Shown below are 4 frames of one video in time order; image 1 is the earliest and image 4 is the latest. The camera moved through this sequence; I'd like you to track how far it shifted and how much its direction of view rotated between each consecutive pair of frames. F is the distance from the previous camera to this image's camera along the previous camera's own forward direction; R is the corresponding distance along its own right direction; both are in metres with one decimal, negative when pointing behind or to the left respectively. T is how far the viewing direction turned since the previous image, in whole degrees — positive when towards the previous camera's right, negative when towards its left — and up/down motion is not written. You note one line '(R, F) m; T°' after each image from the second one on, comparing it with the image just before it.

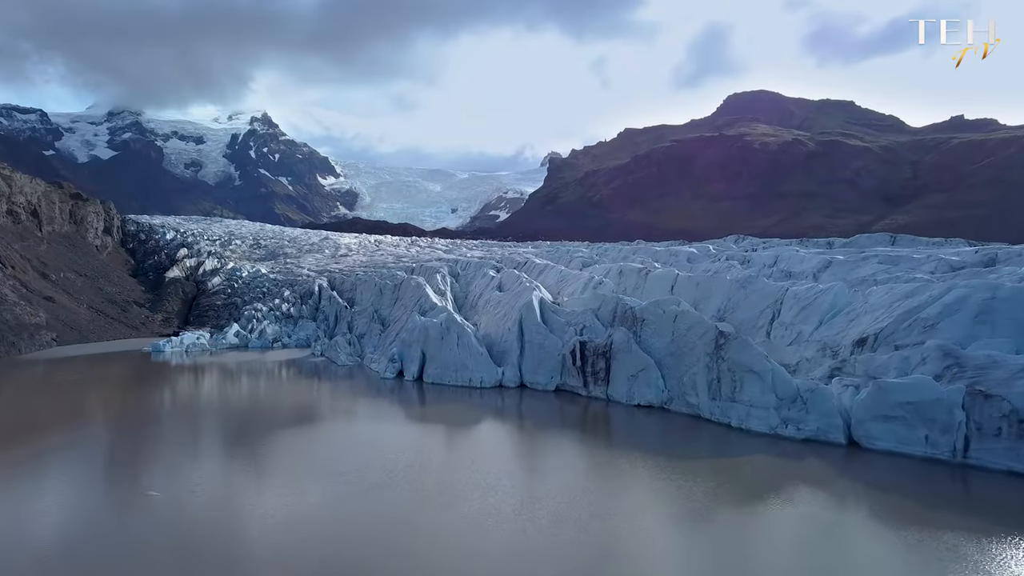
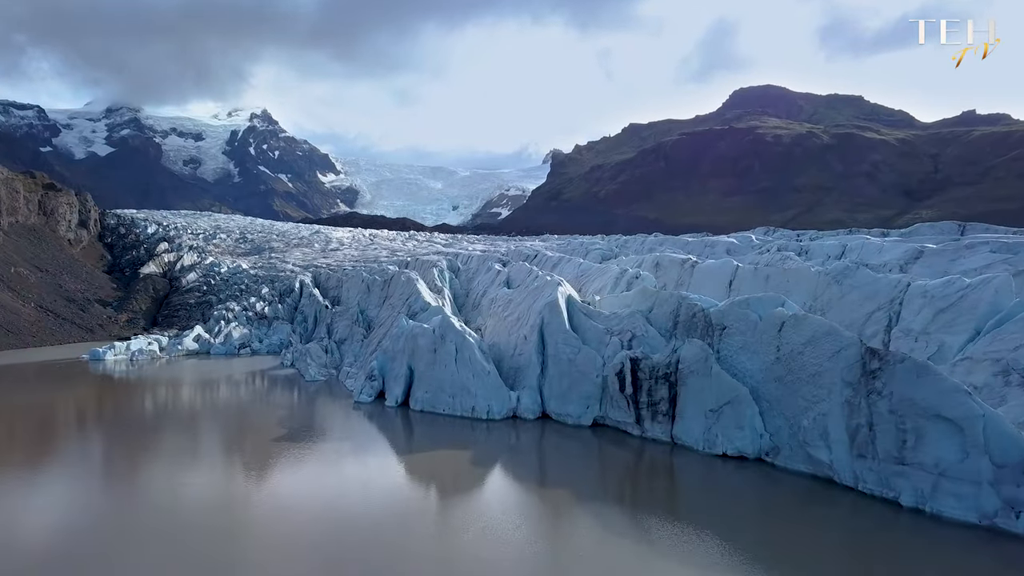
(-0.3, +4.7) m; 0°
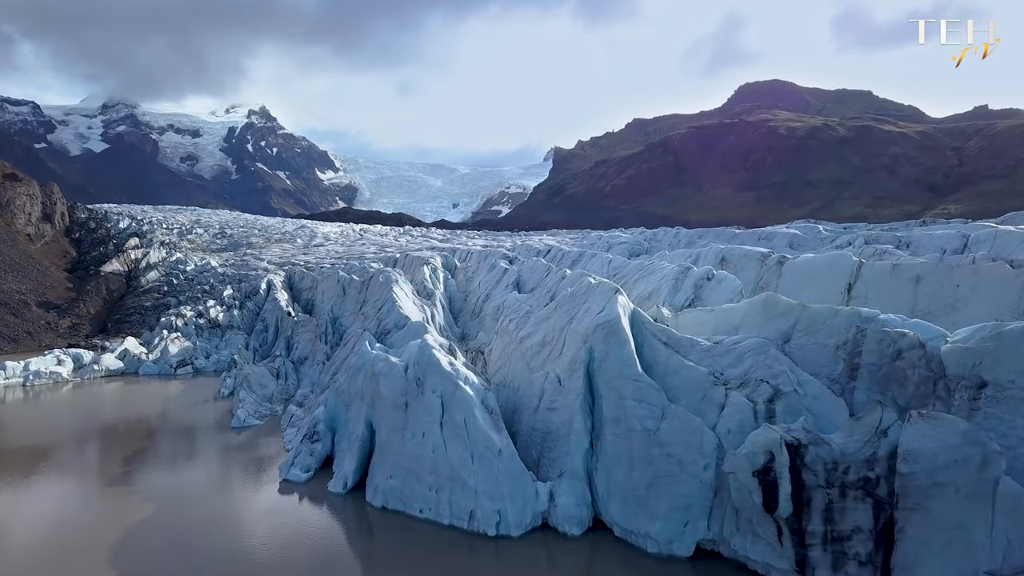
(-0.3, +5.5) m; 0°
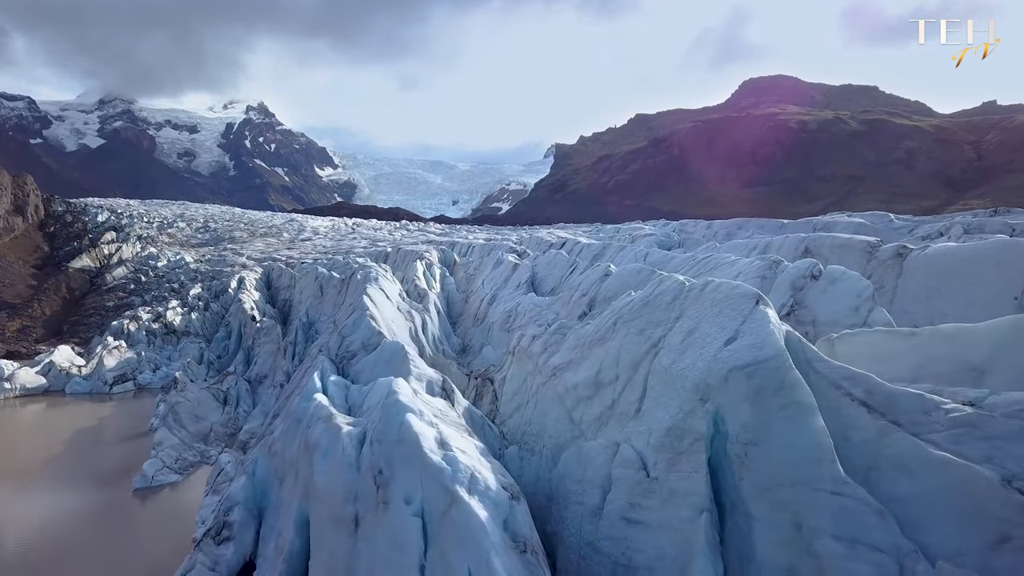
(-0.3, +3.8) m; 0°
